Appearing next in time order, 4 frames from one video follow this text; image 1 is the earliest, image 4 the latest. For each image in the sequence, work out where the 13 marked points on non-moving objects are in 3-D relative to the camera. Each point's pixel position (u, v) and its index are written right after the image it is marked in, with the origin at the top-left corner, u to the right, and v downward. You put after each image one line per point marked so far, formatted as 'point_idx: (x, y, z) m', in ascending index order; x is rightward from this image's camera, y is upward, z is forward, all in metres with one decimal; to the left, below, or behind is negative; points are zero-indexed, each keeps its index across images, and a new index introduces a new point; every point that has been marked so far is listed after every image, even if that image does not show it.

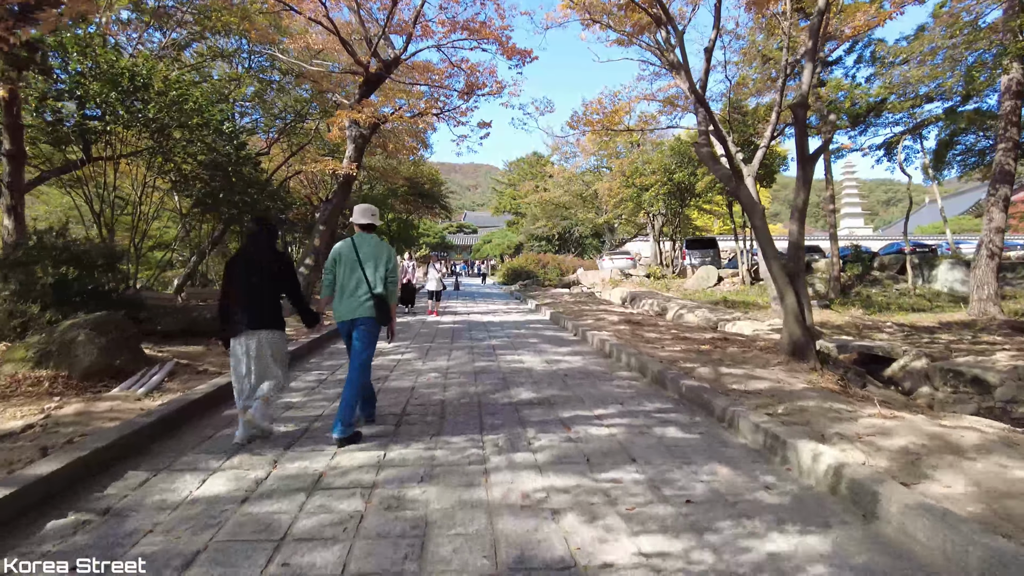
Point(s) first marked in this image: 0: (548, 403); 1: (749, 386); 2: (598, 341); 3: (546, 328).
0: (+0.3, -0.8, +4.6) m
1: (+1.8, -0.7, +5.0) m
2: (+1.0, -0.6, +7.8) m
3: (+0.5, -0.6, +10.2) m
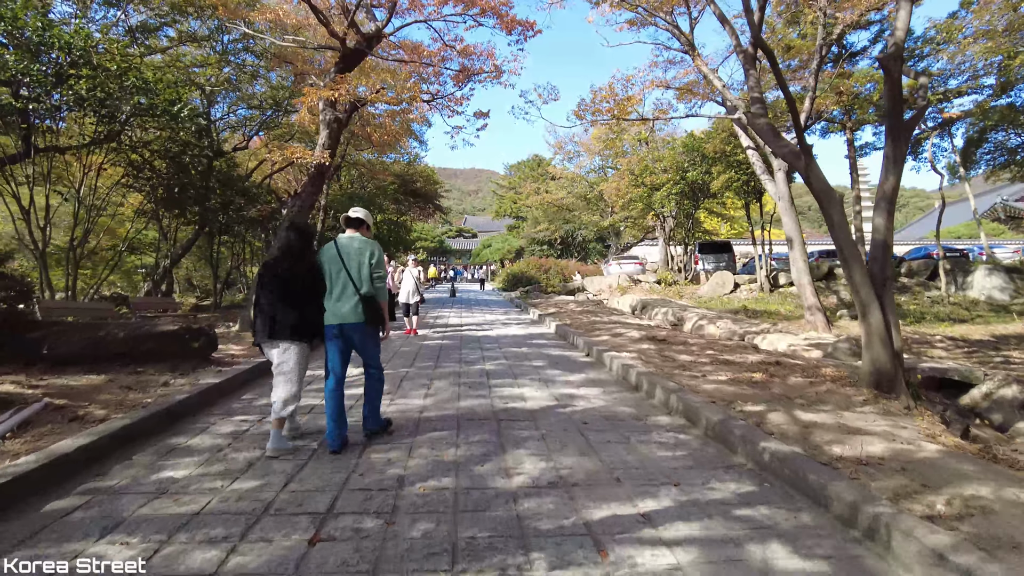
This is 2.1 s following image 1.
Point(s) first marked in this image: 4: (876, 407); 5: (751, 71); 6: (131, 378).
0: (+0.2, -0.9, +3.0) m
1: (+1.8, -0.8, +3.4) m
2: (+1.0, -0.7, +6.1) m
3: (+0.5, -0.7, +8.6) m
4: (+2.6, -0.8, +4.7) m
5: (+2.1, +1.9, +5.8) m
6: (-3.0, -0.7, +5.3) m
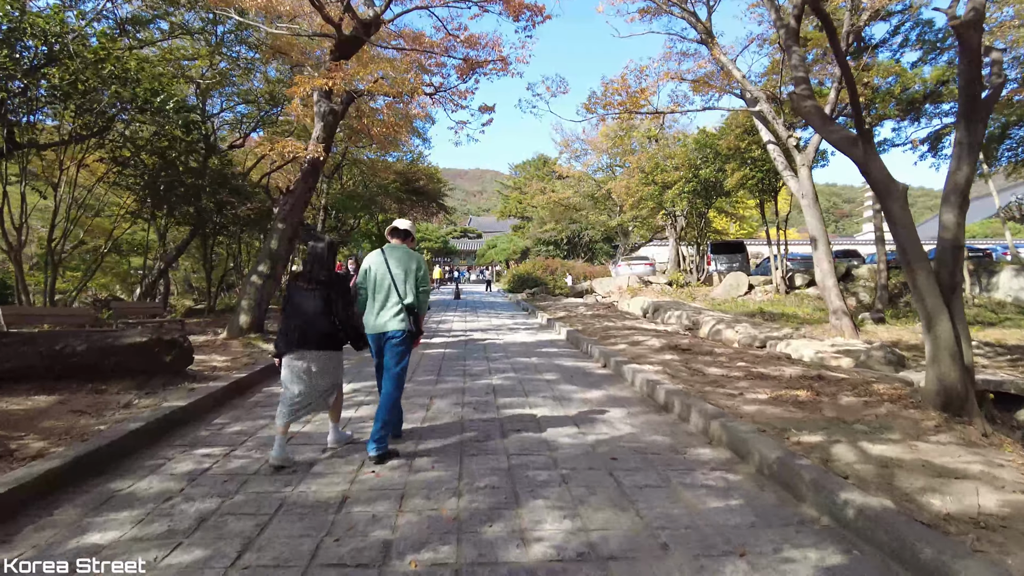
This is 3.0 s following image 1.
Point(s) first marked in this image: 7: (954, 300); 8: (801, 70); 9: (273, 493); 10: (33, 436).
0: (+0.3, -0.9, +2.3) m
1: (+1.8, -0.9, +2.7) m
2: (+1.1, -0.8, +5.5) m
3: (+0.6, -0.8, +7.9) m
4: (+2.7, -0.9, +4.0) m
5: (+2.2, +1.9, +5.1) m
6: (-2.9, -0.8, +4.6) m
7: (+3.0, -0.1, +4.5) m
8: (+2.2, +1.6, +5.0) m
9: (-1.1, -0.9, +3.0) m
10: (-2.7, -0.8, +3.7) m
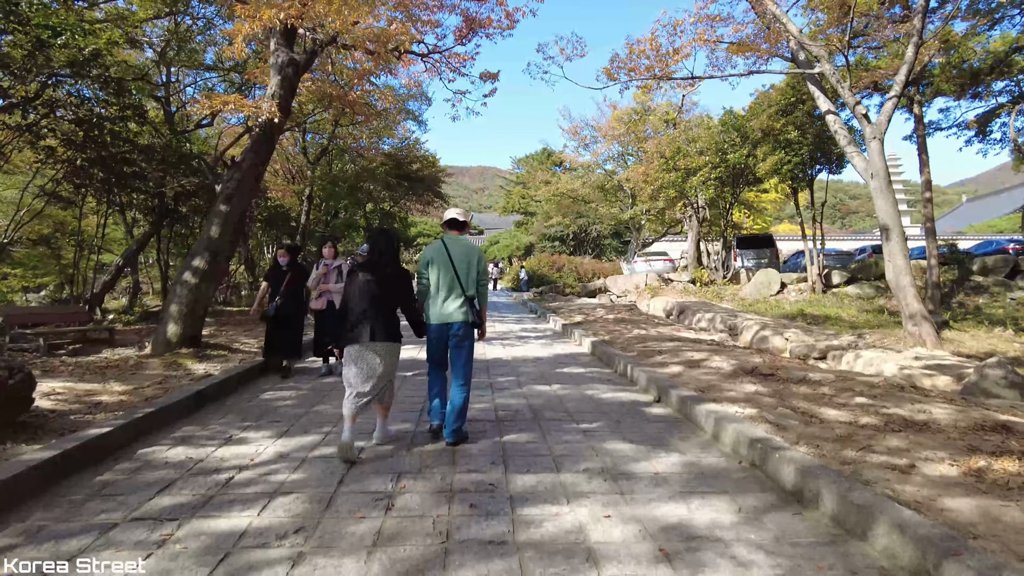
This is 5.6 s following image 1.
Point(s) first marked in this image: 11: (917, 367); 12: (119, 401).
0: (+0.4, -1.0, +0.2) m
1: (+1.9, -0.9, +0.6) m
2: (+1.2, -0.8, +3.4) m
3: (+0.7, -0.8, +5.9) m
4: (+2.8, -0.9, +2.0) m
5: (+2.3, +1.8, +3.1) m
6: (-2.8, -0.8, +2.6) m
7: (+3.1, -0.1, +2.4) m
8: (+2.3, +1.6, +2.9) m
9: (-1.0, -1.0, +1.0) m
10: (-2.6, -0.9, +1.7) m
11: (+4.7, -0.9, +7.7) m
12: (-2.7, -0.8, +4.6) m
